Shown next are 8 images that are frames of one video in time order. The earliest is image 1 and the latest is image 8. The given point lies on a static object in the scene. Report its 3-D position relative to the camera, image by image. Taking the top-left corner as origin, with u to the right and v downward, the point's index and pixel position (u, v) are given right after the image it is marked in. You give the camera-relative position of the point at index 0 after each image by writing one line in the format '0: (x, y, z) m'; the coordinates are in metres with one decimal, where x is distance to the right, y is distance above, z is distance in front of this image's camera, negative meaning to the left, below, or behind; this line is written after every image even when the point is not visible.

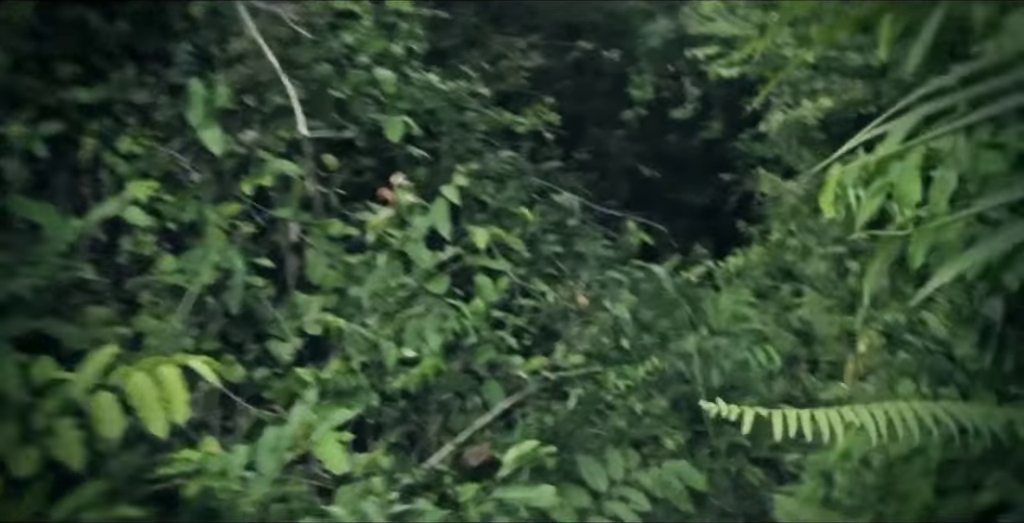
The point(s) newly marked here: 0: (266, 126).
0: (-1.0, +0.5, +4.1) m
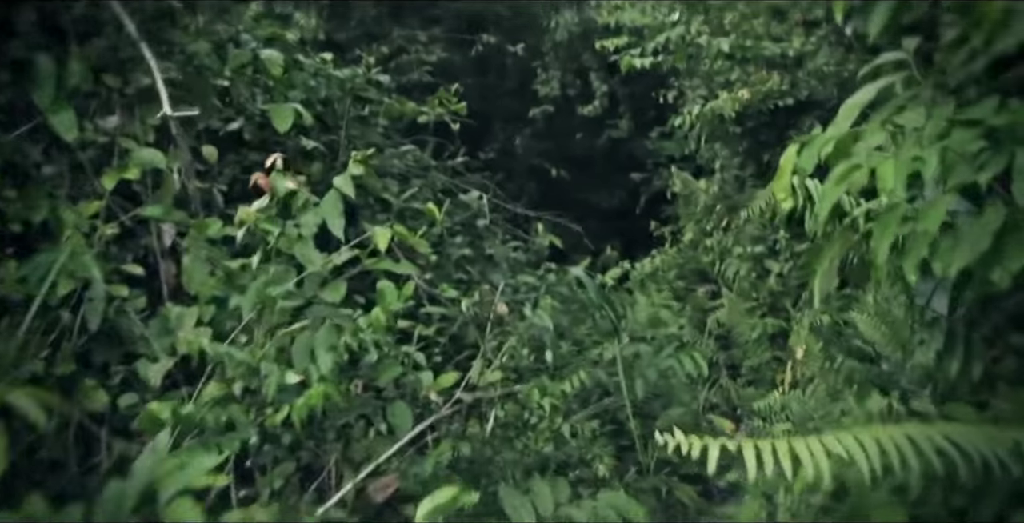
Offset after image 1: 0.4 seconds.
0: (-1.3, +0.5, +3.7) m
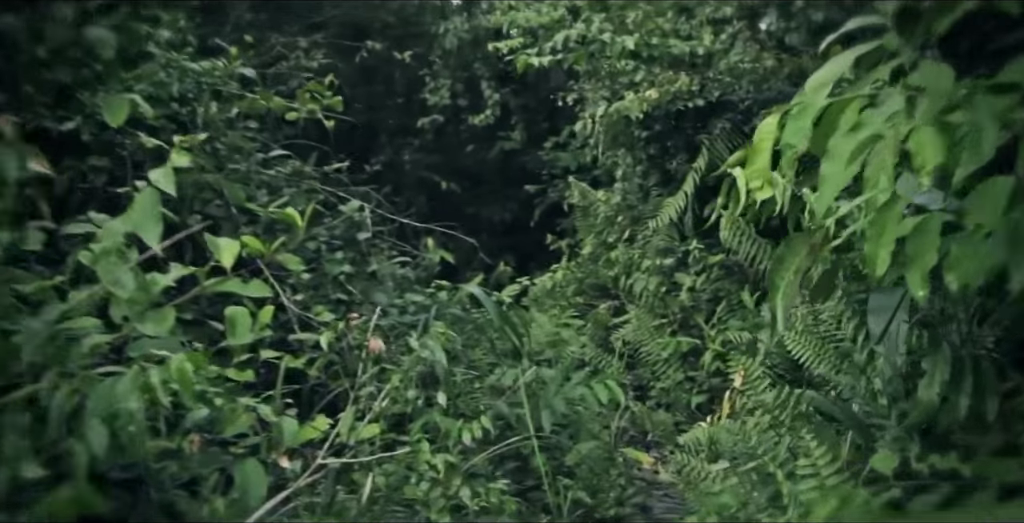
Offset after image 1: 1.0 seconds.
0: (-1.7, +0.5, +3.1) m
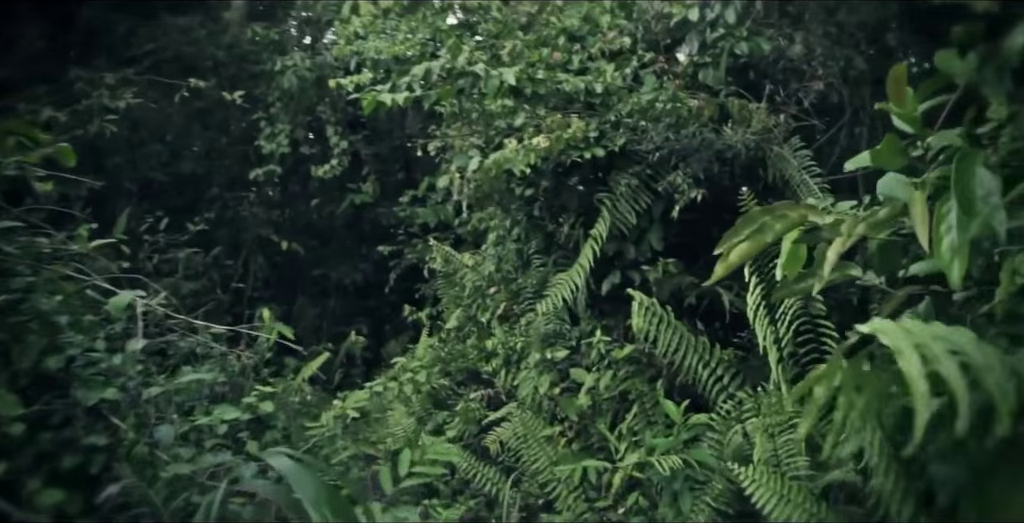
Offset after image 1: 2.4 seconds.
0: (-2.0, +0.2, +1.8) m
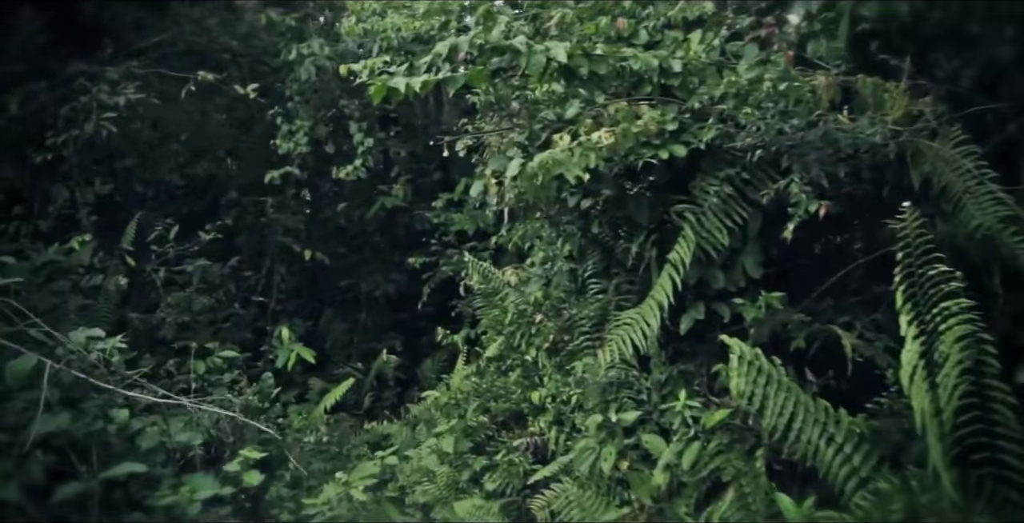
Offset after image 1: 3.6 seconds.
0: (-1.9, +0.1, +1.0) m
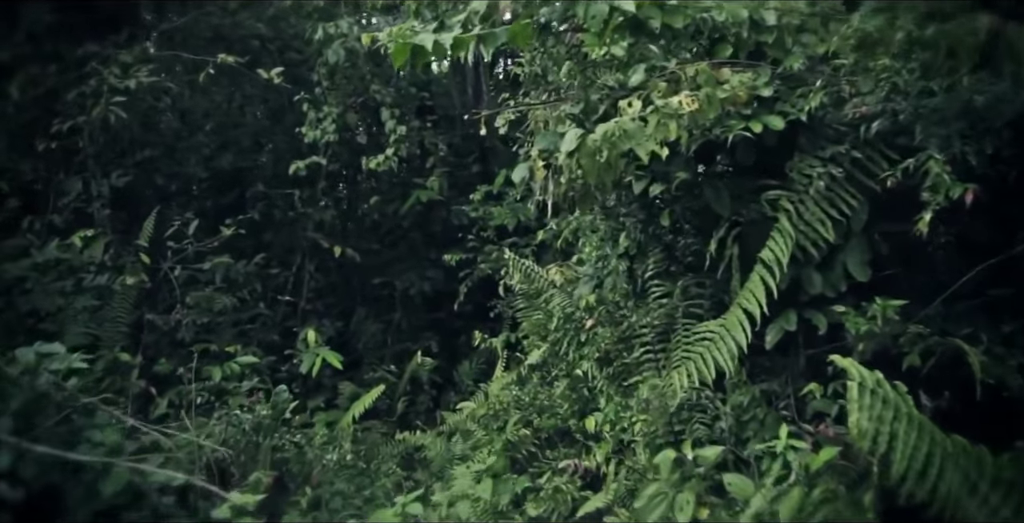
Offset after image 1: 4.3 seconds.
0: (-1.9, +0.1, +0.5) m
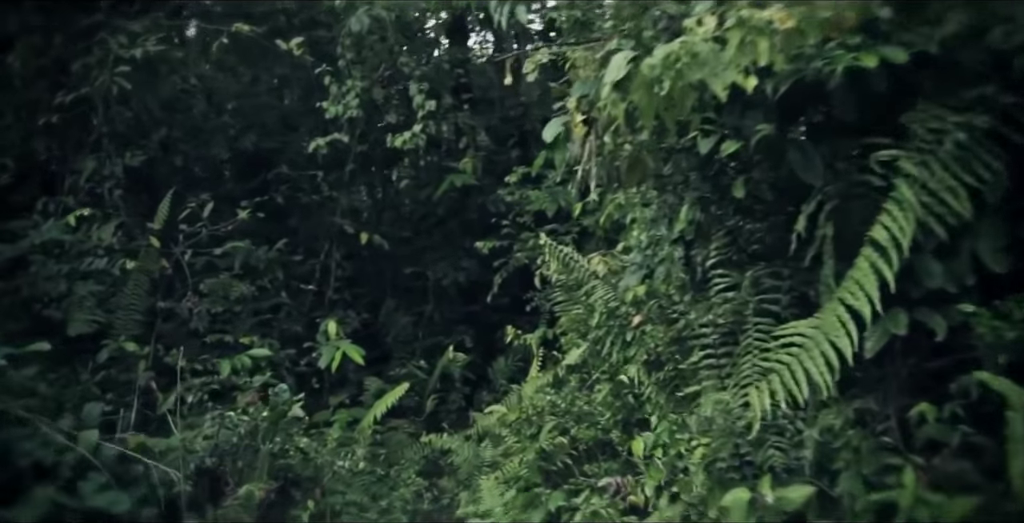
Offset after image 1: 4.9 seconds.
0: (-1.9, +0.1, +0.1) m
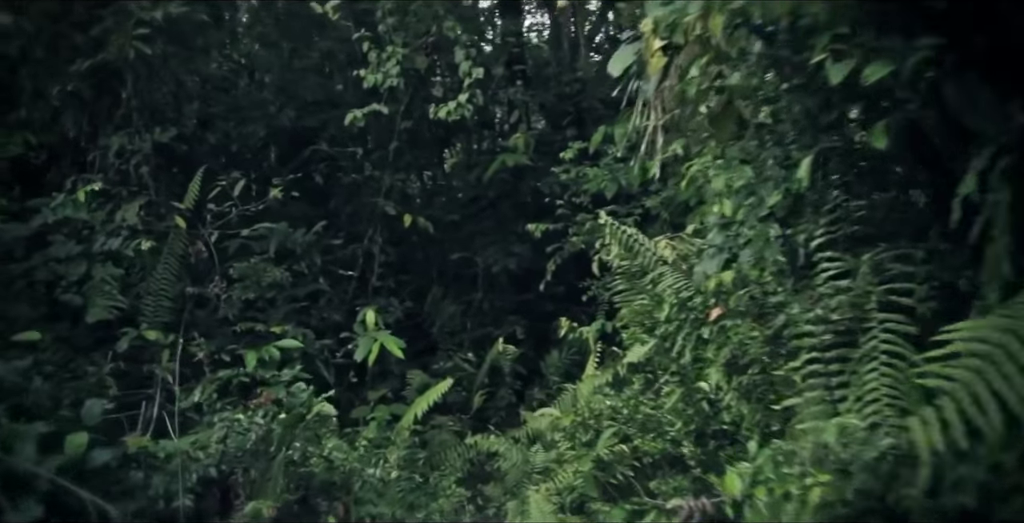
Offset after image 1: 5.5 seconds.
0: (-1.9, +0.1, -0.3) m
